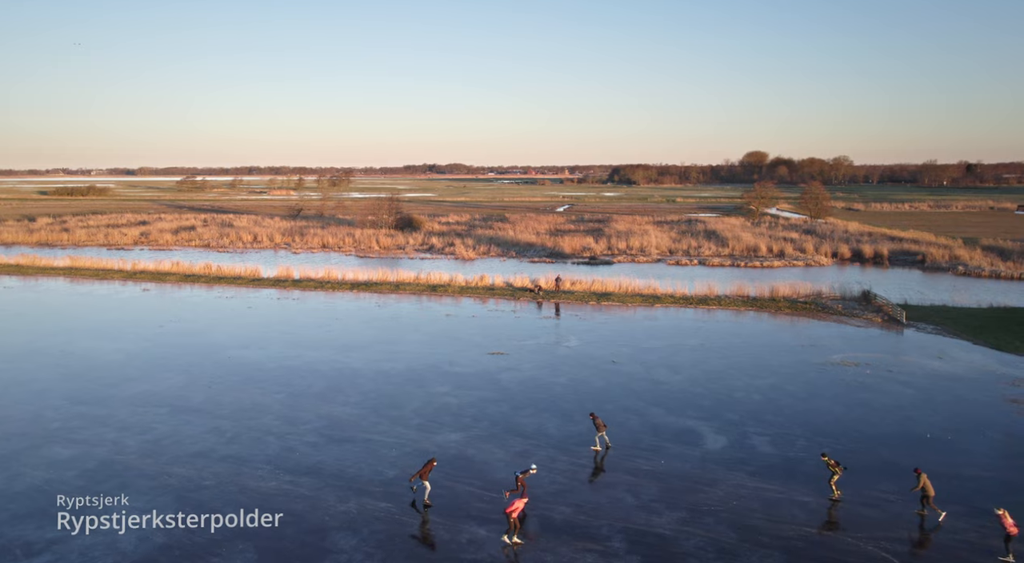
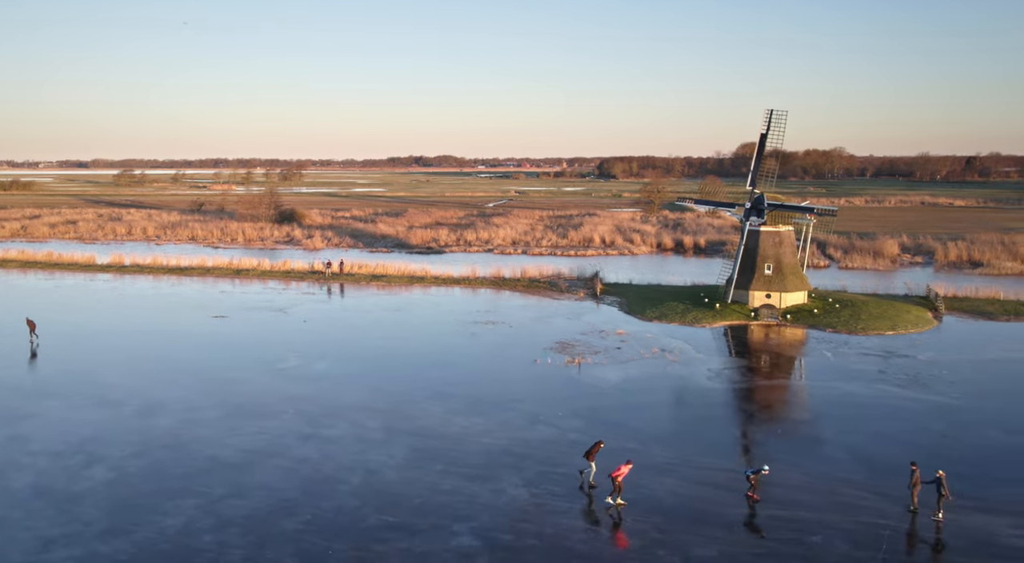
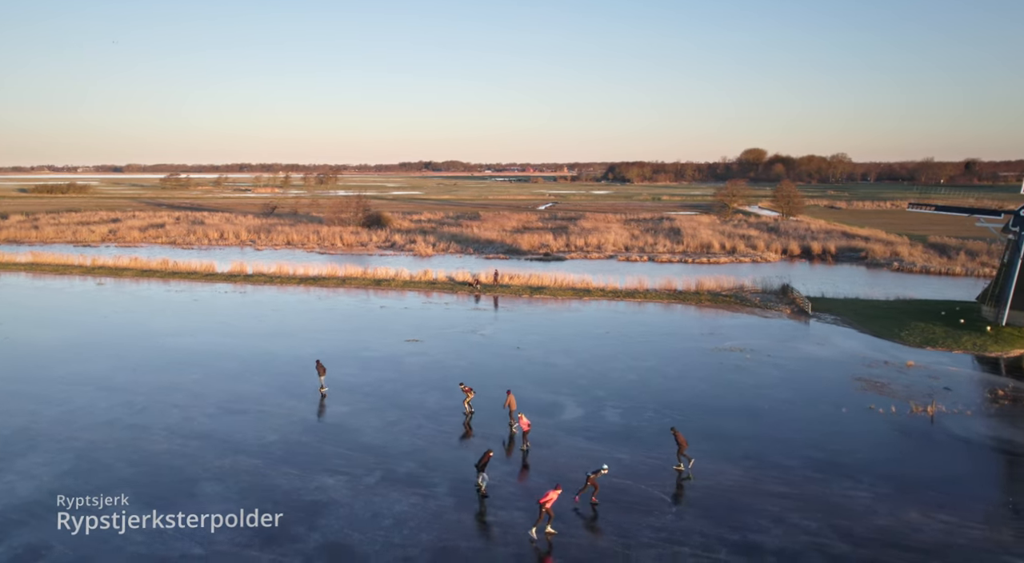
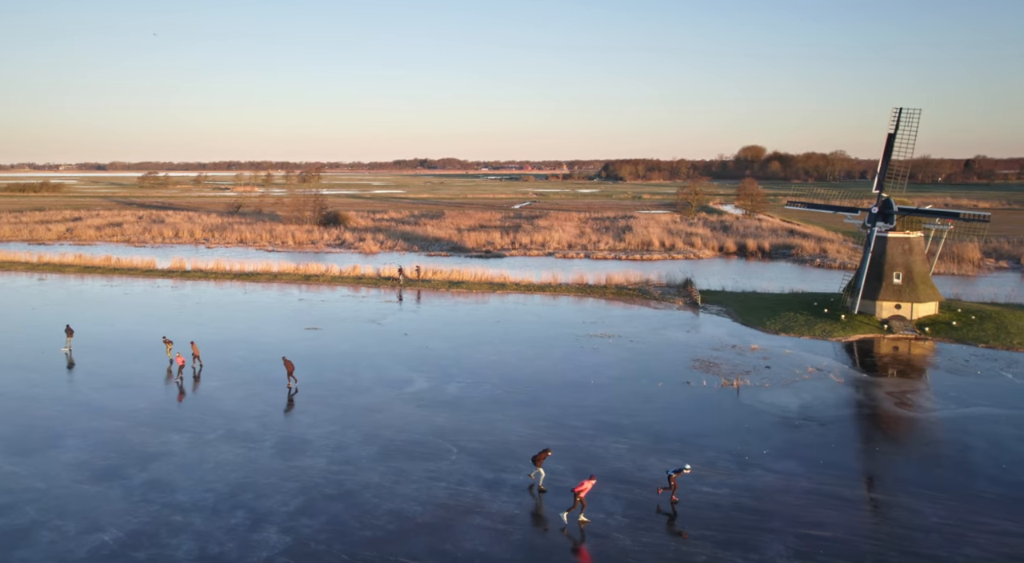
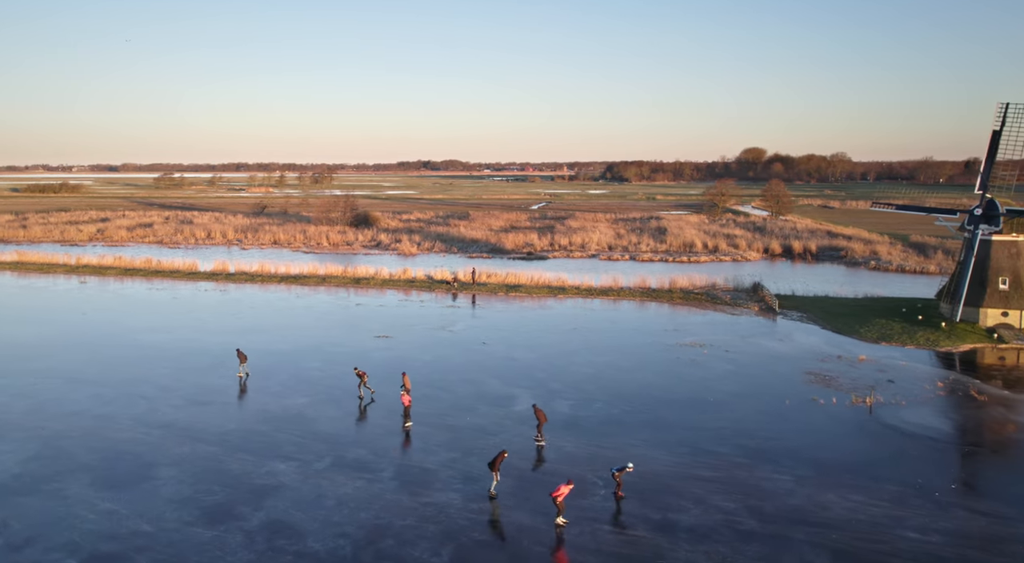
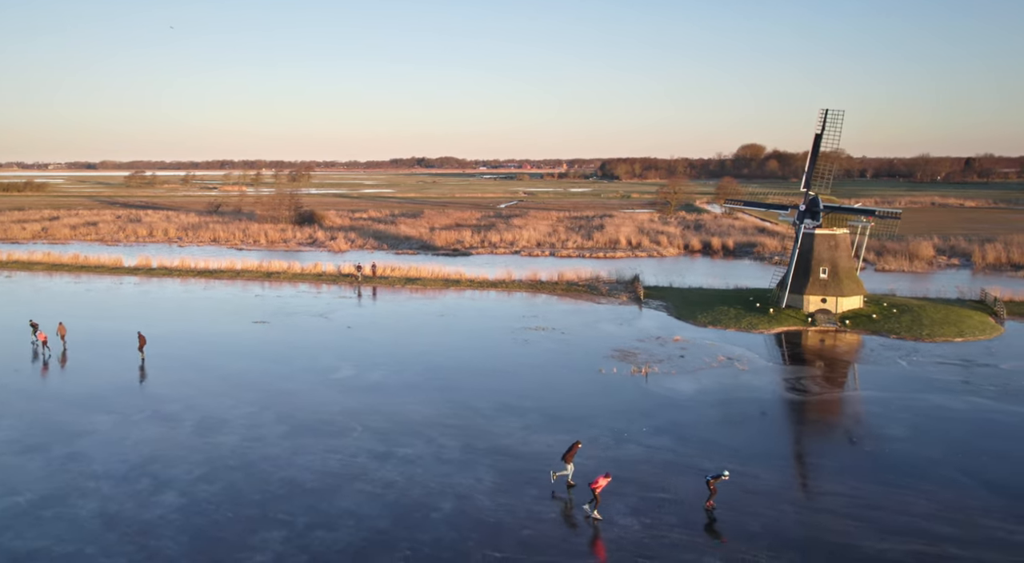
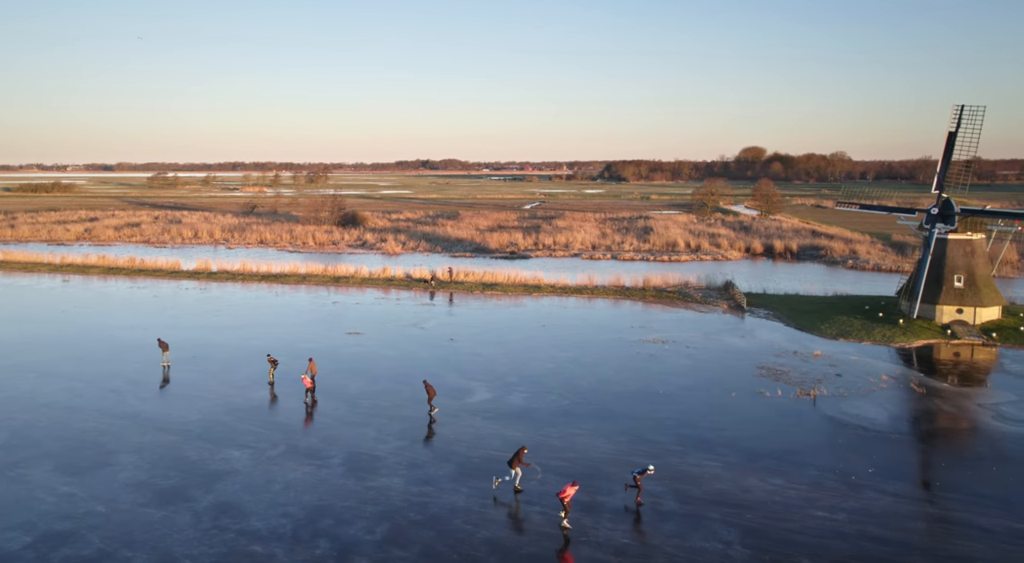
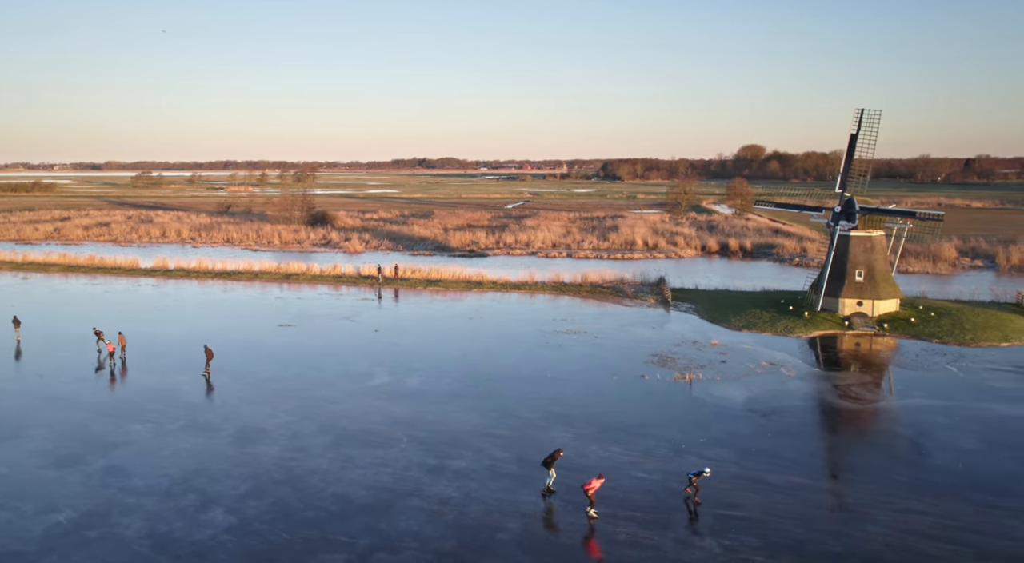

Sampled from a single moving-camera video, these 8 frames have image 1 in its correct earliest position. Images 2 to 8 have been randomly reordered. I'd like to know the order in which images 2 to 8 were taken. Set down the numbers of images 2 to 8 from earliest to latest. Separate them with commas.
3, 5, 7, 4, 8, 6, 2
